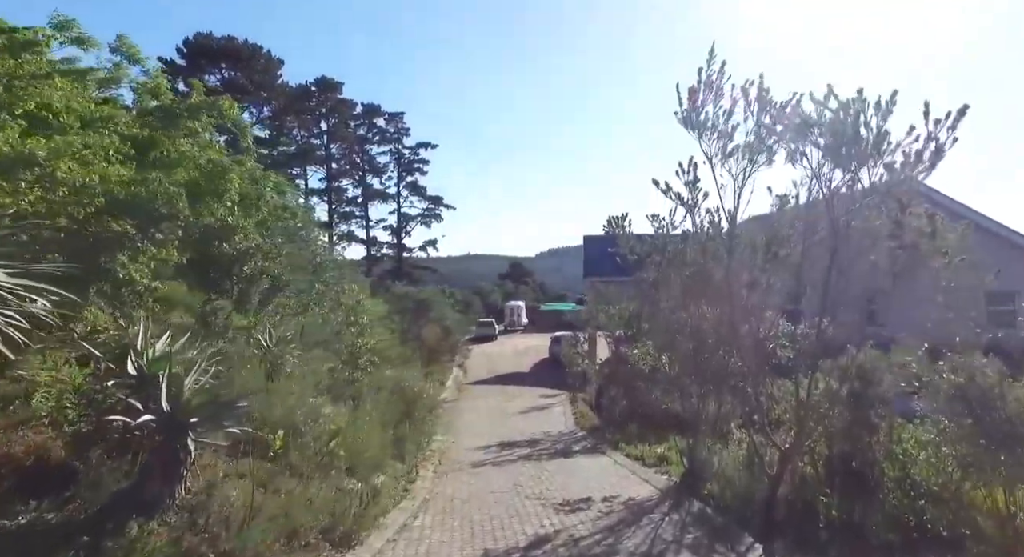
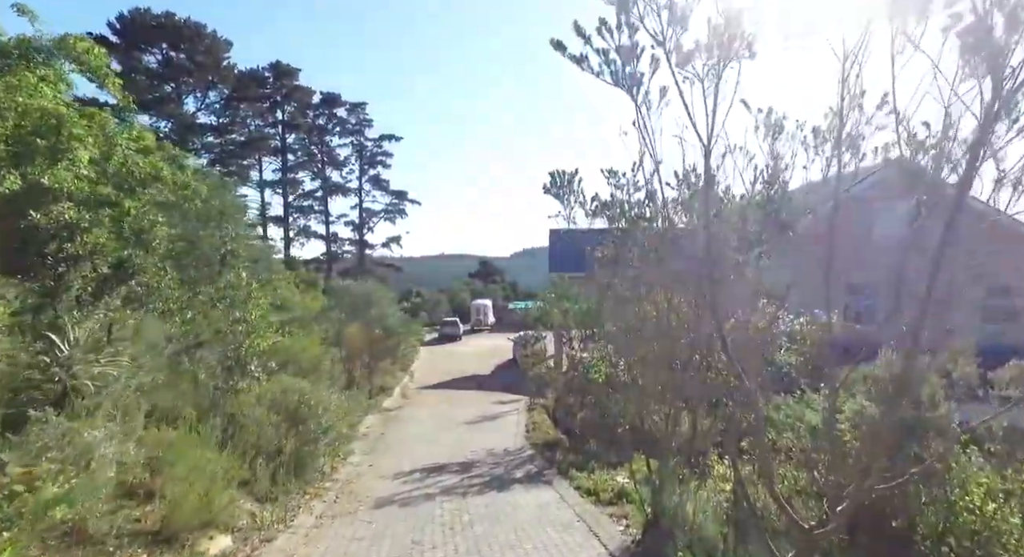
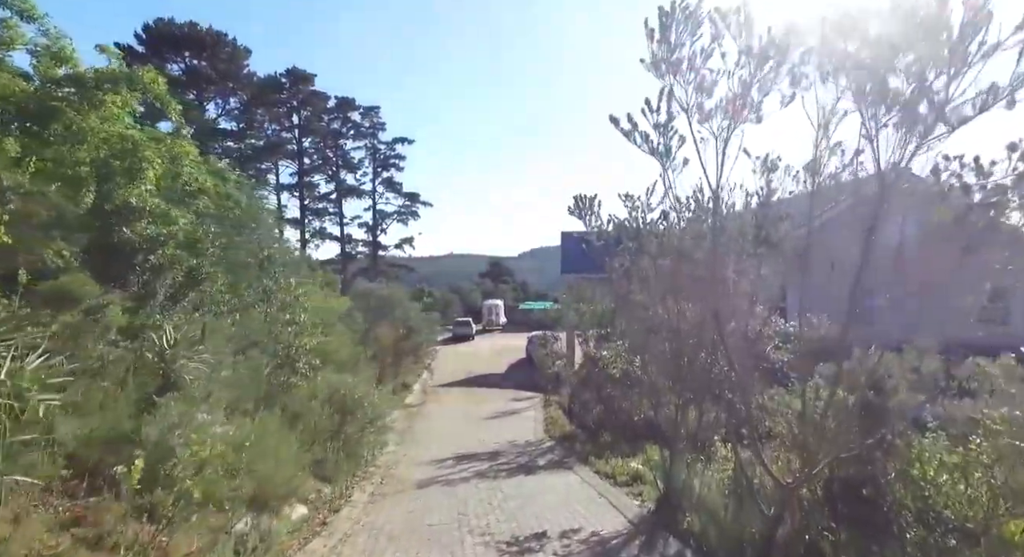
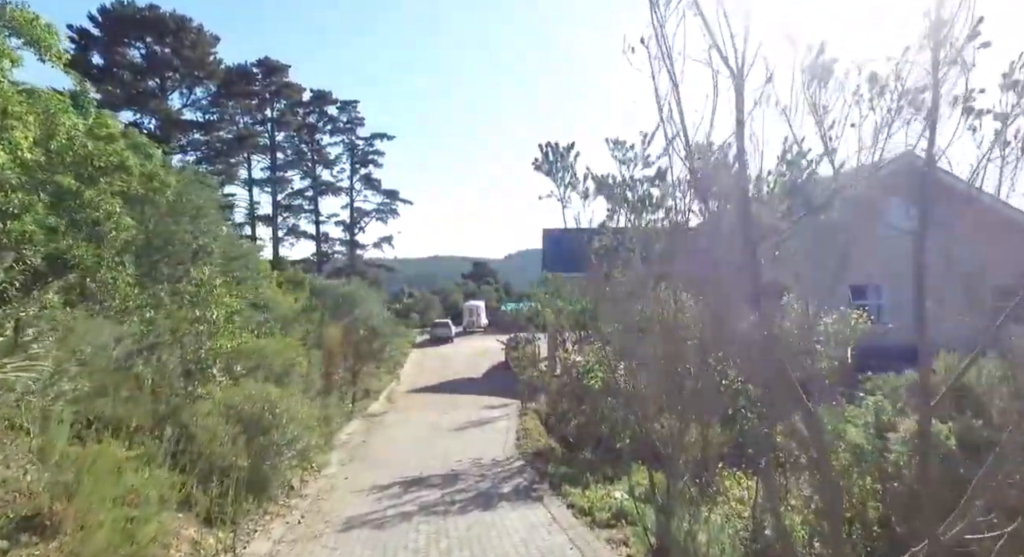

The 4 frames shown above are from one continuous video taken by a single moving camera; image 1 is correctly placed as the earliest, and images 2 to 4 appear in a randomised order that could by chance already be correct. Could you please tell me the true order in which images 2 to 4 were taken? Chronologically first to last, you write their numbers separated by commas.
3, 2, 4
